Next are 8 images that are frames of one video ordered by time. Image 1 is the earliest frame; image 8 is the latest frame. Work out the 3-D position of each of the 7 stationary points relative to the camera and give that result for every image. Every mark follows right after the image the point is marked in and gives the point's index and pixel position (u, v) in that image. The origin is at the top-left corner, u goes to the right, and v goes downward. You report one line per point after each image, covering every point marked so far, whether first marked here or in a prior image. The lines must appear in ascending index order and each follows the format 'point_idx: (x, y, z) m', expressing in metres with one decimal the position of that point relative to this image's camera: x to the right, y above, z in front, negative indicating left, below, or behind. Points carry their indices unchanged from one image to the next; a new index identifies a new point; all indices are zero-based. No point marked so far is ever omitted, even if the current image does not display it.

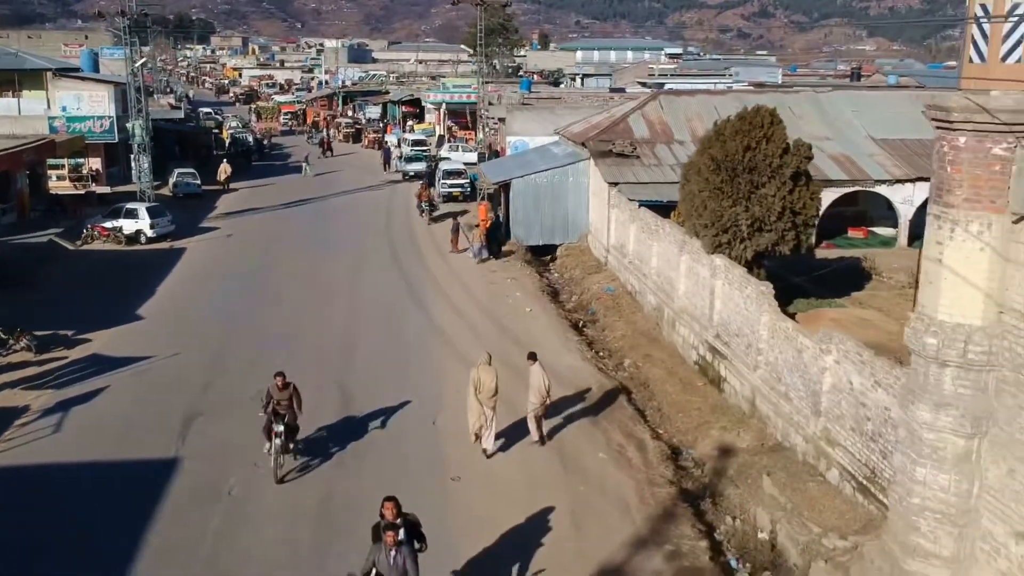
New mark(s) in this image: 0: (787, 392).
0: (+3.3, -1.3, +12.1) m
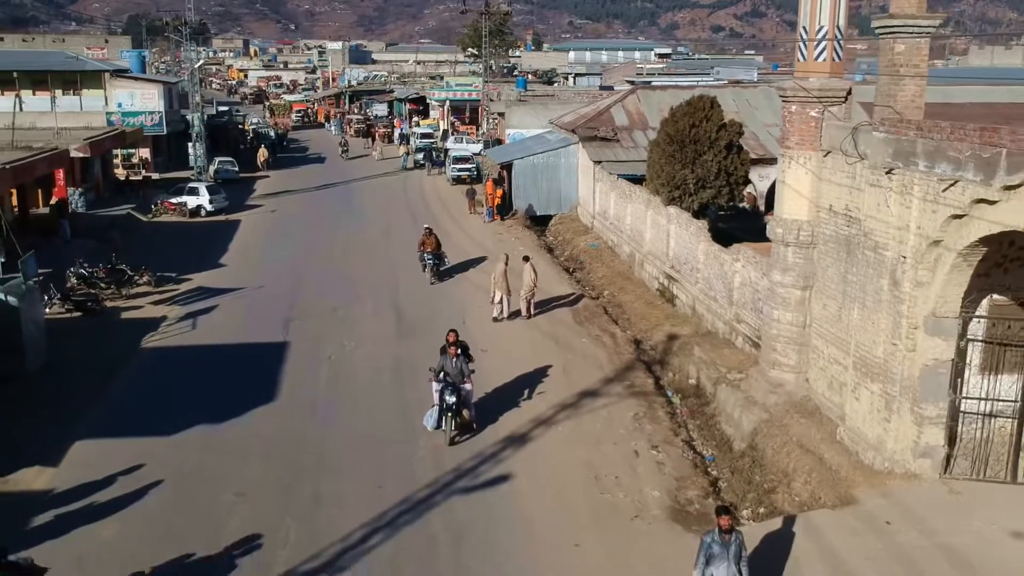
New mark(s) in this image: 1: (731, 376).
0: (+3.4, -0.1, +17.2) m
1: (+3.2, -1.3, +14.5) m
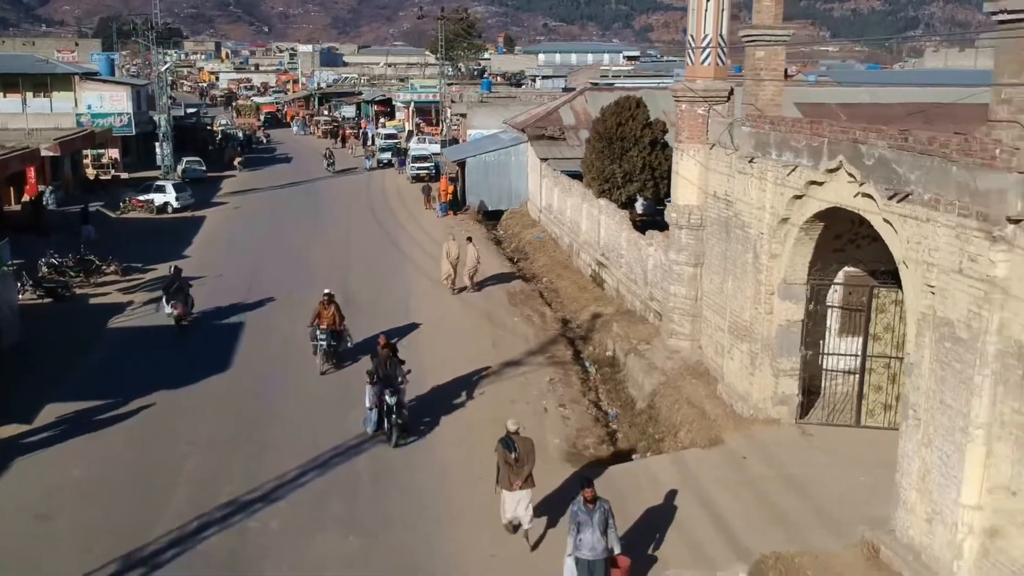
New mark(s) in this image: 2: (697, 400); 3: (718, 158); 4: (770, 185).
0: (+2.3, +0.2, +18.9) m
1: (+2.1, -0.9, +16.2) m
2: (+2.5, -1.5, +13.6) m
3: (+2.8, +1.8, +13.8) m
4: (+3.0, +1.2, +11.8) m
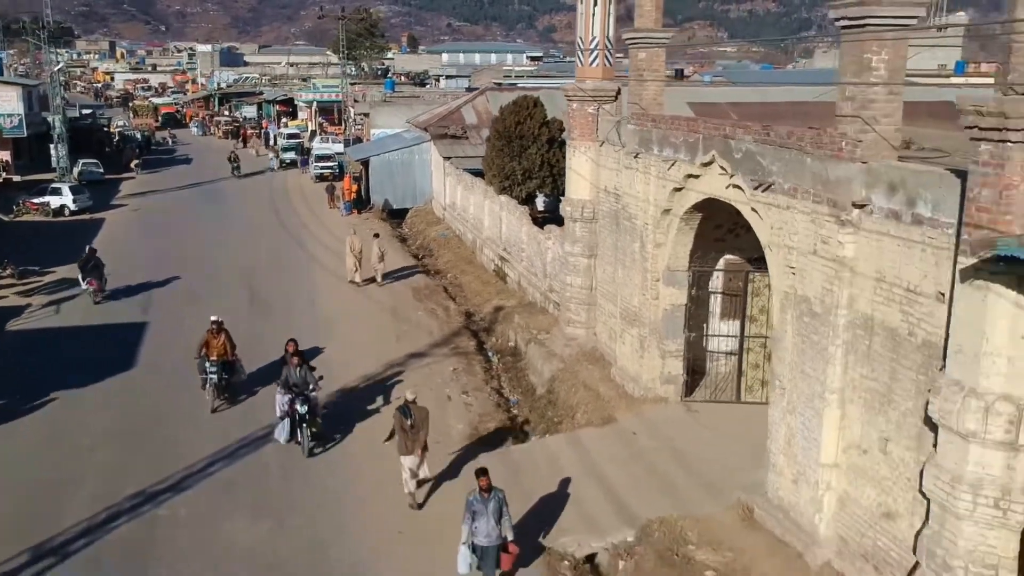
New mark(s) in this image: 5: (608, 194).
0: (+0.4, +0.3, +19.6) m
1: (+0.5, -0.8, +16.9) m
2: (+1.1, -1.4, +14.4) m
3: (+1.4, +1.9, +14.5) m
4: (+1.8, +1.4, +12.5) m
5: (+1.4, +1.4, +14.5) m
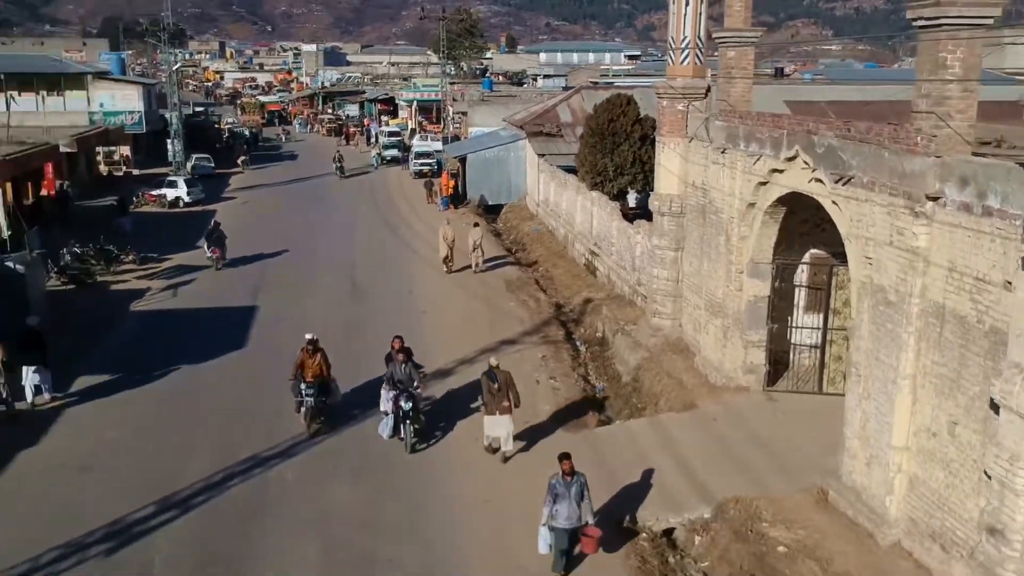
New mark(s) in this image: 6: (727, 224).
0: (+2.2, +0.5, +20.1) m
1: (+2.0, -0.7, +17.4) m
2: (+2.4, -1.2, +14.8) m
3: (+2.7, +2.1, +14.9) m
4: (+2.9, +1.5, +13.0) m
5: (+2.7, +1.5, +15.0) m
6: (+2.9, +0.9, +13.5) m
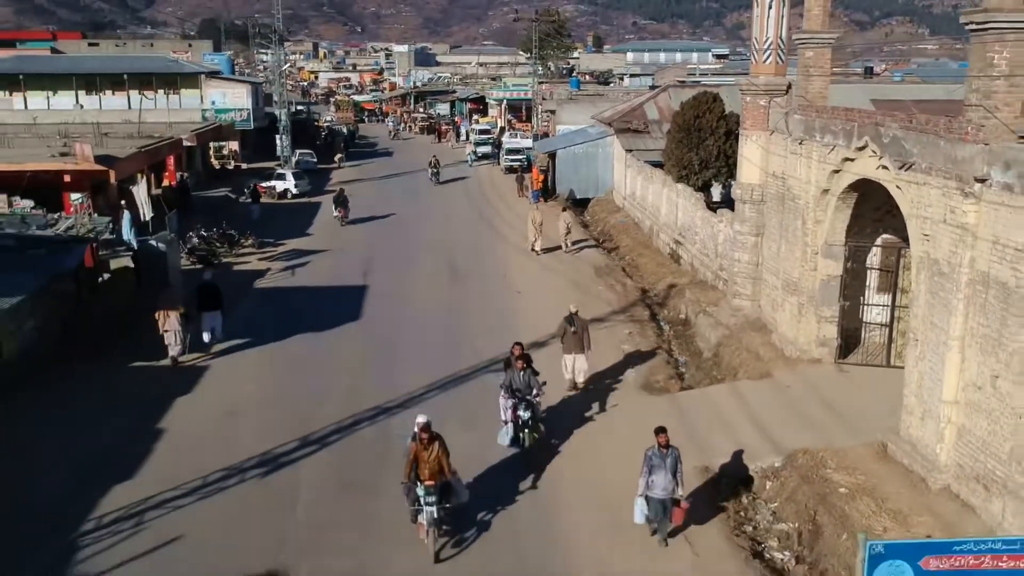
0: (+4.1, +0.8, +21.4) m
1: (+3.7, -0.4, +18.7) m
2: (+3.9, -0.9, +16.1) m
3: (+4.3, +2.4, +16.2) m
4: (+4.3, +1.8, +14.2) m
5: (+4.3, +1.8, +16.2) m
6: (+4.3, +1.2, +14.8) m
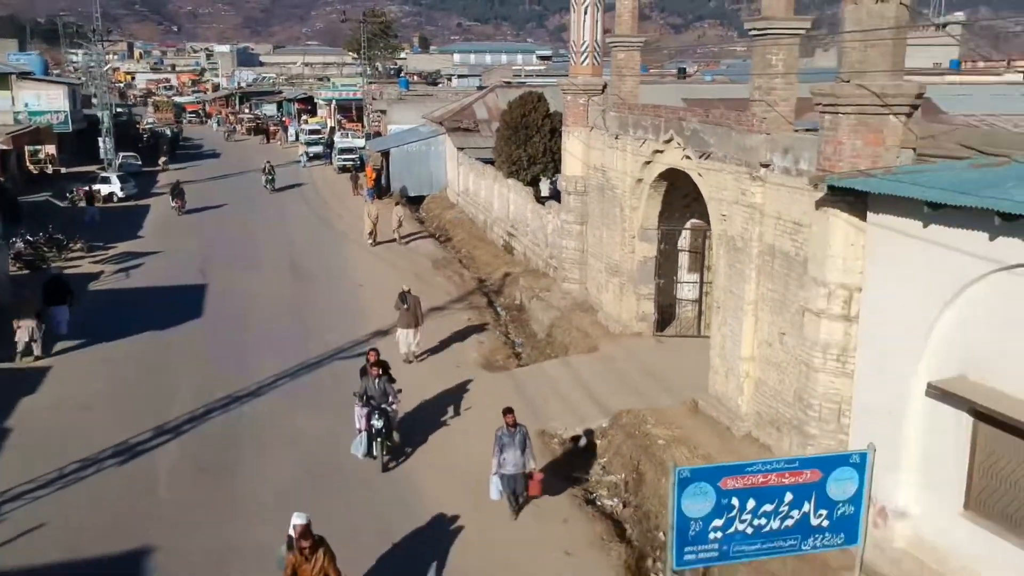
0: (+0.5, +1.0, +22.7) m
1: (+0.6, -0.1, +20.0) m
2: (+1.2, -0.7, +17.5) m
3: (+1.5, +2.7, +17.6) m
4: (+1.8, +2.1, +15.6) m
5: (+1.5, +2.1, +17.6) m
6: (+1.8, +1.5, +16.2) m
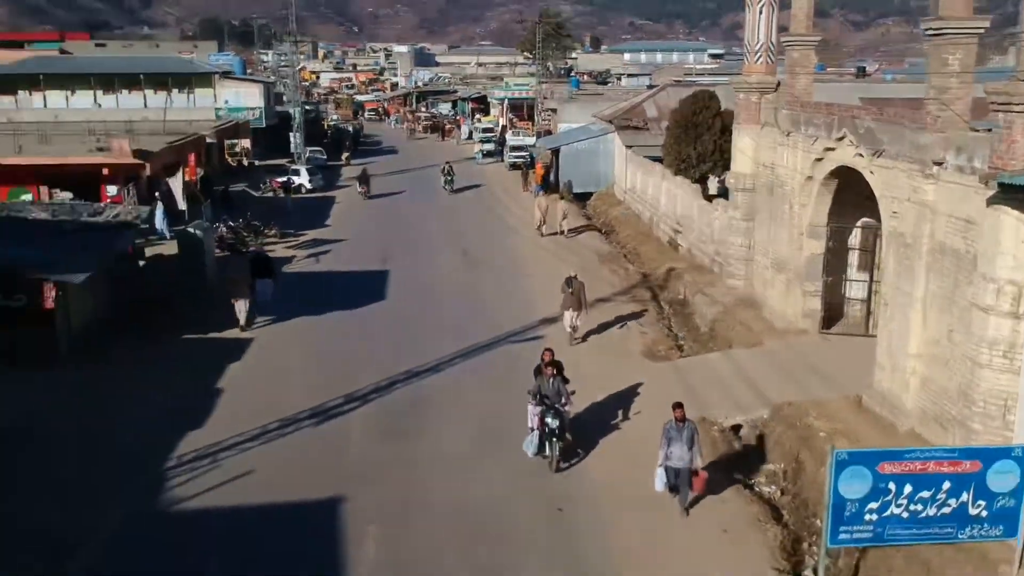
0: (+4.4, +1.1, +23.0) m
1: (+3.9, 0.0, +20.3) m
2: (+4.2, -0.6, +17.7) m
3: (+4.5, +2.7, +17.8) m
4: (+4.6, +2.1, +15.8) m
5: (+4.5, +2.1, +17.8) m
6: (+4.6, +1.5, +16.4) m
